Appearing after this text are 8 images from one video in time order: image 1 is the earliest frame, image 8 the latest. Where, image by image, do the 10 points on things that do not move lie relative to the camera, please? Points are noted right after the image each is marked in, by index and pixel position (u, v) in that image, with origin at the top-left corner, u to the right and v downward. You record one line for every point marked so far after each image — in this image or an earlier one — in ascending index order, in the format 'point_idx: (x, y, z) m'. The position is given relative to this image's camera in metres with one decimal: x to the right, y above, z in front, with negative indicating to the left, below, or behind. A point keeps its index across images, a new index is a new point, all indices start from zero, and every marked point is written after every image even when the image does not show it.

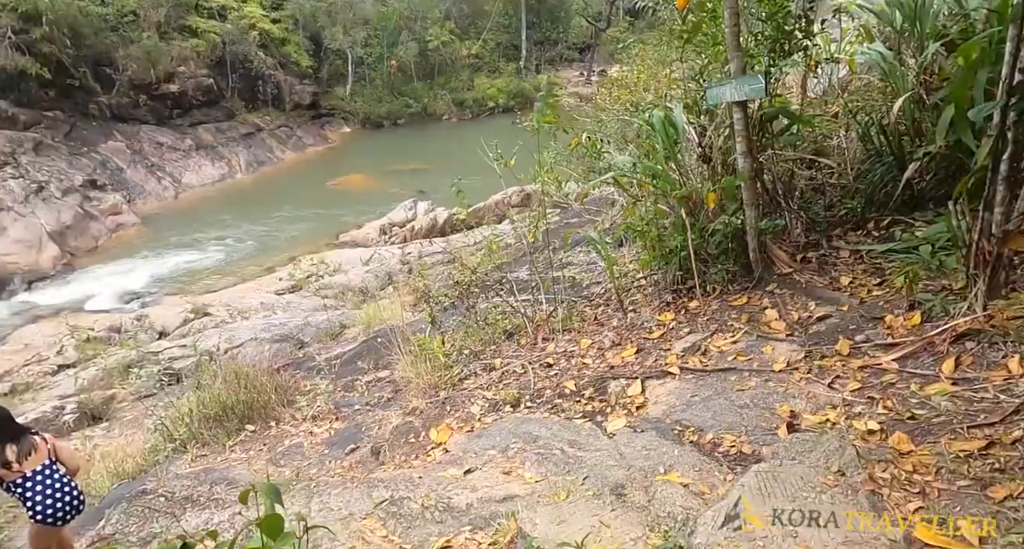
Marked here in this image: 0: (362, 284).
0: (-1.9, -0.1, +9.0) m
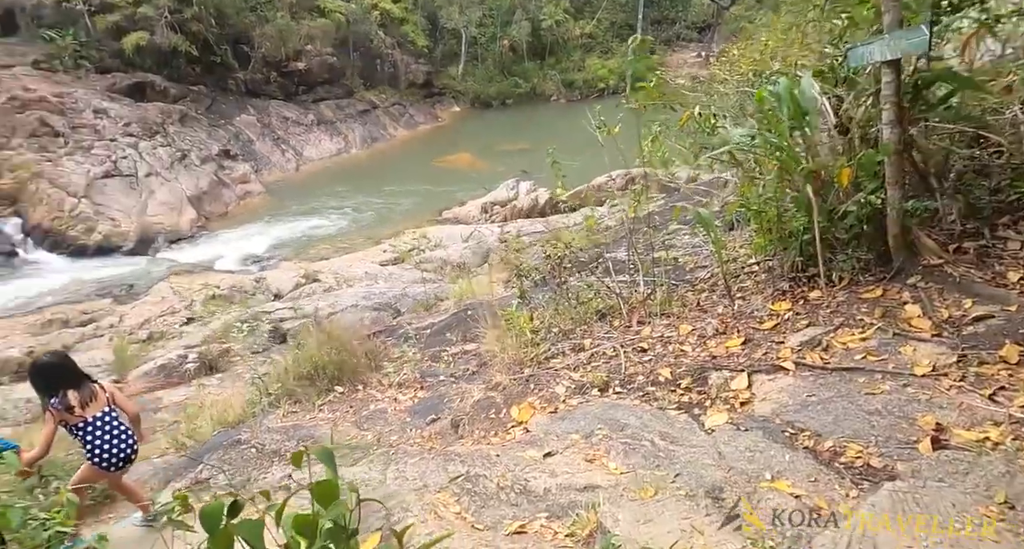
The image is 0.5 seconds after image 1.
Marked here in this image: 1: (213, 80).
0: (-0.7, +0.2, +9.0) m
1: (-7.4, +4.9, +17.8) m
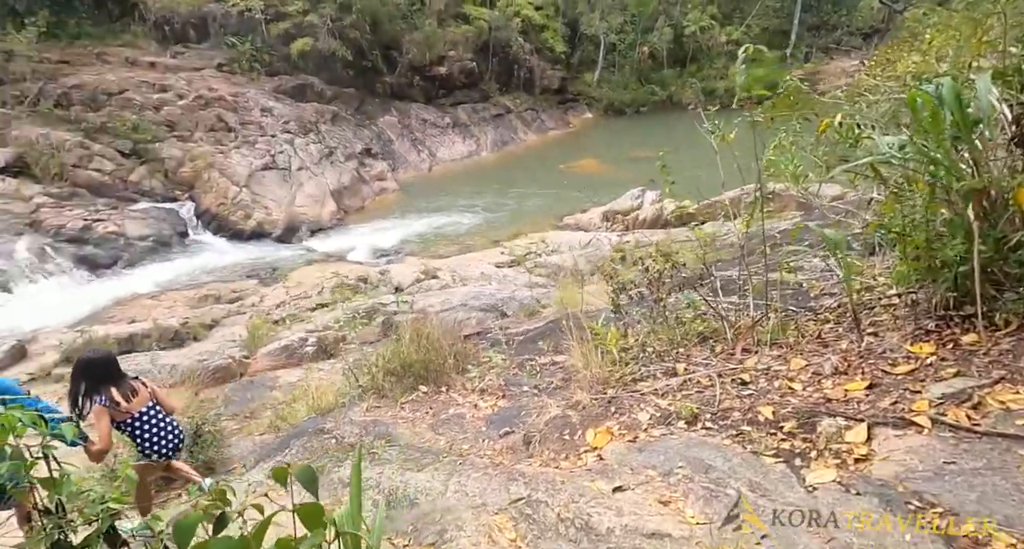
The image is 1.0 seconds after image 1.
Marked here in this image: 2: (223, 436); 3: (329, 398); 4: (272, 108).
0: (+0.8, +0.1, +8.8) m
1: (-3.9, +5.1, +18.6) m
2: (-1.8, -0.9, +4.3) m
3: (-1.1, -0.7, +4.2) m
4: (-5.3, +3.7, +15.4) m
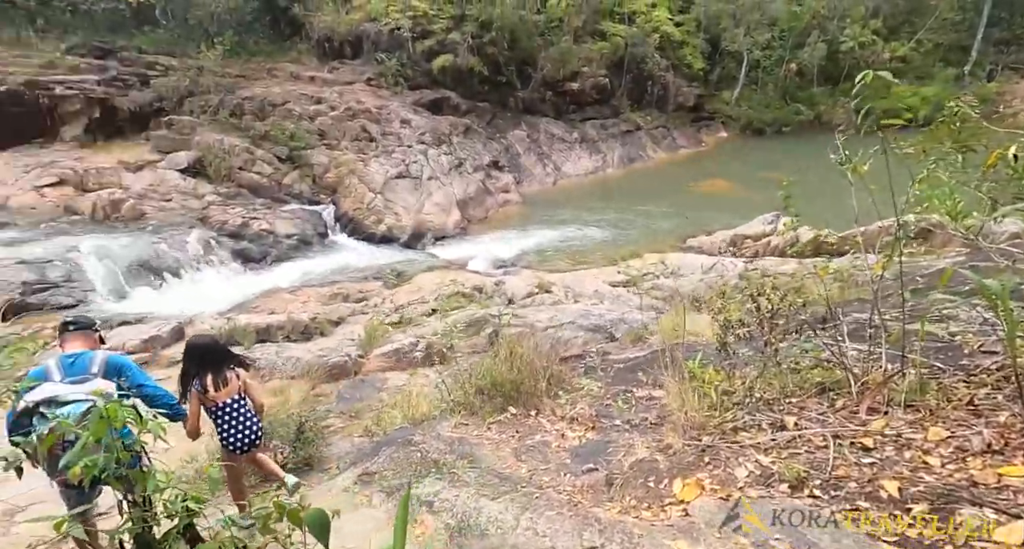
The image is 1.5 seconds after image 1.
0: (+2.2, -0.2, +8.3) m
1: (-0.4, +4.8, +18.9) m
2: (-1.2, -0.9, +4.4) m
3: (-0.6, -0.7, +4.2) m
4: (-2.4, +3.6, +16.0) m
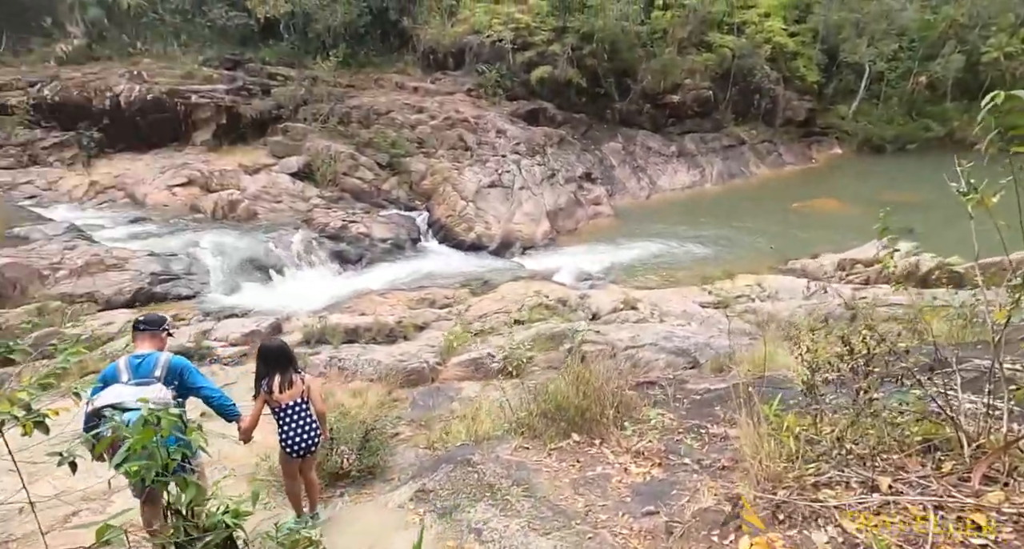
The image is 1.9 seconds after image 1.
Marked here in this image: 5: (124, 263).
0: (+3.1, -0.5, +7.8) m
1: (+2.2, +4.4, +18.7) m
2: (-0.8, -1.0, +4.3) m
3: (-0.2, -0.8, +4.0) m
4: (-0.2, +3.4, +16.1) m
5: (-5.8, +0.2, +10.9) m
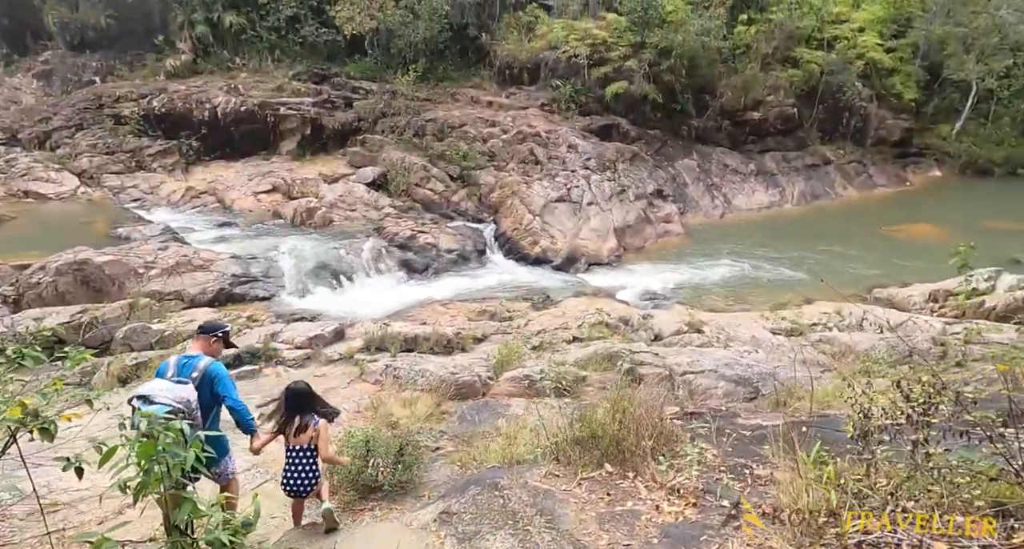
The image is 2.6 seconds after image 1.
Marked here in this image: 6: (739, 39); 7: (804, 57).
0: (+3.7, -0.8, +7.3) m
1: (+4.1, +3.9, +18.4) m
2: (-0.5, -1.1, +4.2) m
3: (+0.1, -0.9, +3.9) m
4: (+1.4, +3.0, +16.0) m
5: (-4.8, +0.2, +11.3) m
6: (+6.0, +6.2, +18.3) m
7: (+7.9, +5.9, +19.2) m
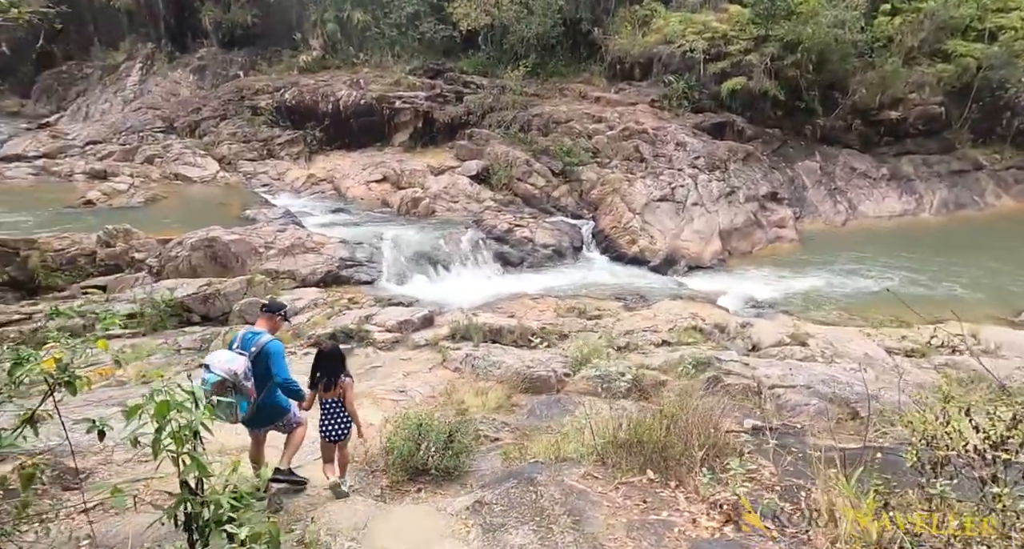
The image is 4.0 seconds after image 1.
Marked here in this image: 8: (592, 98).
0: (+4.5, -0.9, +6.6) m
1: (+6.9, +3.7, +17.4) m
2: (-0.2, -1.0, +4.2) m
3: (+0.4, -0.9, +3.8) m
4: (+3.7, +2.9, +15.5) m
5: (-3.3, +0.4, +11.8) m
6: (+8.8, +5.9, +17.0) m
7: (+10.8, +5.5, +17.6) m
8: (+2.0, +4.5, +17.7) m
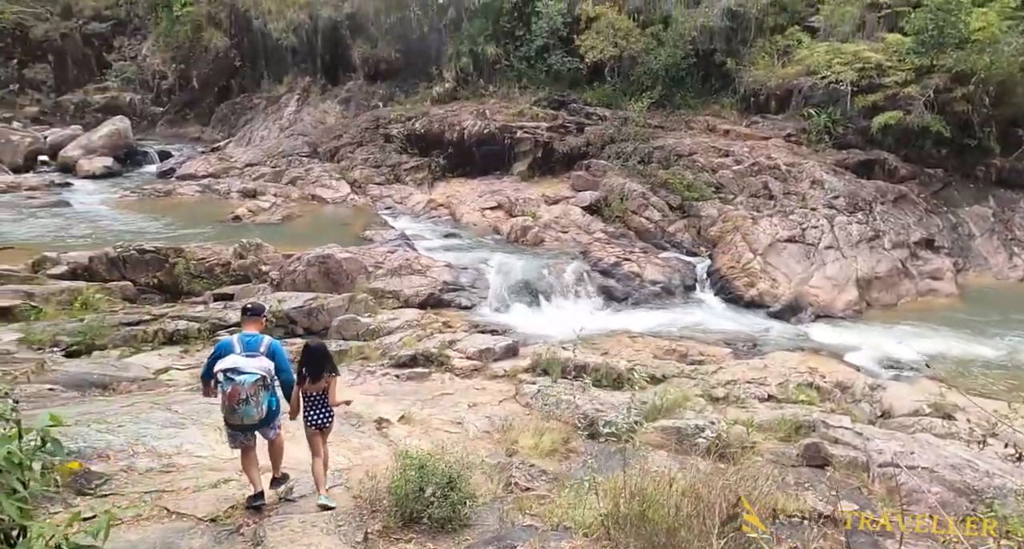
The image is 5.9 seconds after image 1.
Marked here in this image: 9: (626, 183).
0: (+5.0, -1.5, +5.2) m
1: (+9.7, +2.4, +15.5) m
2: (0.0, -1.1, +3.7) m
3: (+0.4, -1.0, +3.2) m
4: (+6.2, +1.9, +14.2) m
5: (-1.5, +0.1, +11.8) m
6: (+11.6, +4.4, +14.9) m
7: (+13.7, +3.9, +15.0) m
8: (+5.0, +3.4, +16.7) m
9: (+2.4, +1.9, +14.7) m
